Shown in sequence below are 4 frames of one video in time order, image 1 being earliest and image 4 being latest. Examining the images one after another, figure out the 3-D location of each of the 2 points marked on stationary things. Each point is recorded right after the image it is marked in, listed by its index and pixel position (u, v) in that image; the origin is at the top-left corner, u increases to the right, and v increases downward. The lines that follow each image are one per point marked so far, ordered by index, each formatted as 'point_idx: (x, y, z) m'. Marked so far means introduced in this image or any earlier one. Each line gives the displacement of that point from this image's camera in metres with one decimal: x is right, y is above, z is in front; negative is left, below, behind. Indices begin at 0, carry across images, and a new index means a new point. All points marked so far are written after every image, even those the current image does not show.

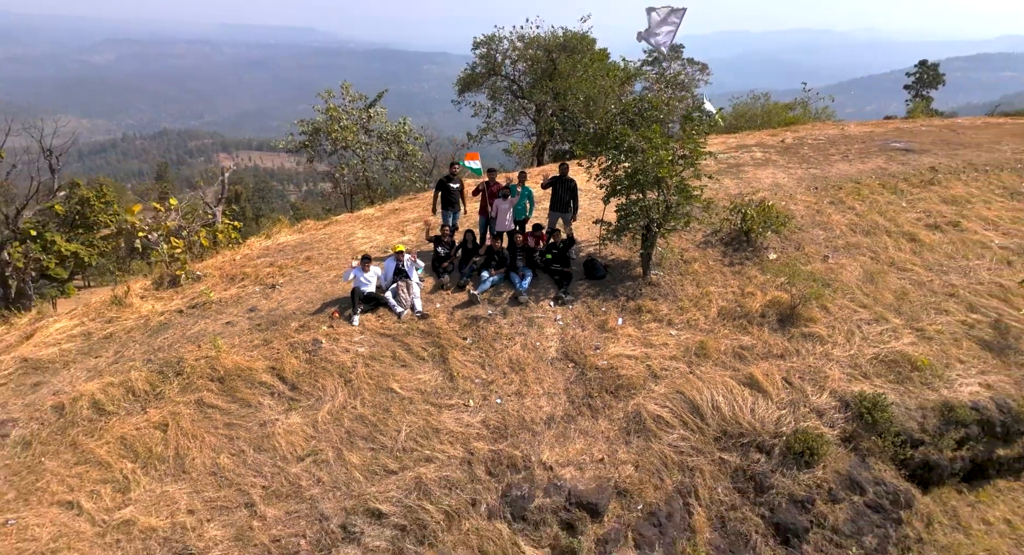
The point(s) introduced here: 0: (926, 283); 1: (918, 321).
0: (+4.8, 0.0, +6.5) m
1: (+4.4, -0.4, +6.1) m
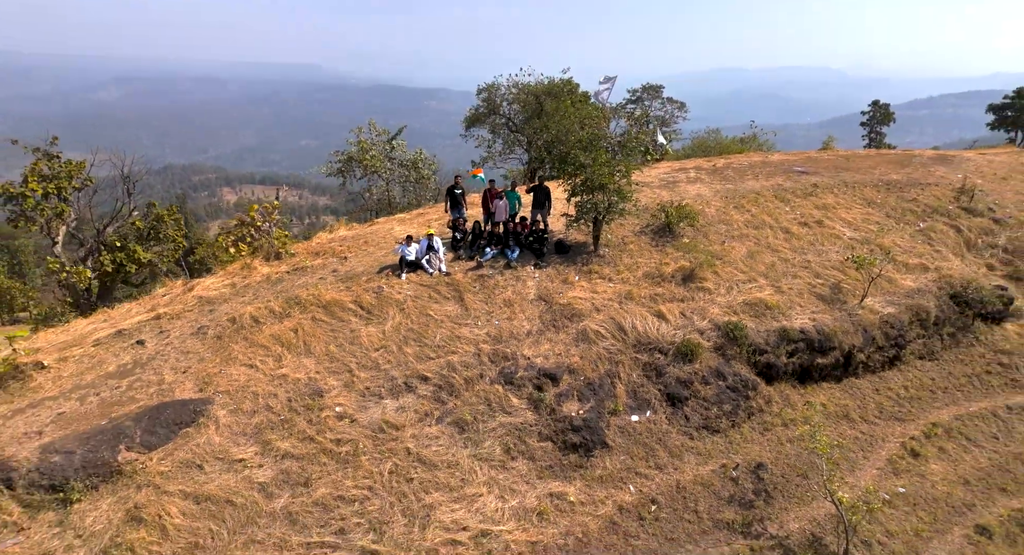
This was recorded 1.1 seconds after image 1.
0: (+4.7, +0.3, +9.5) m
1: (+4.3, 0.0, +9.0) m
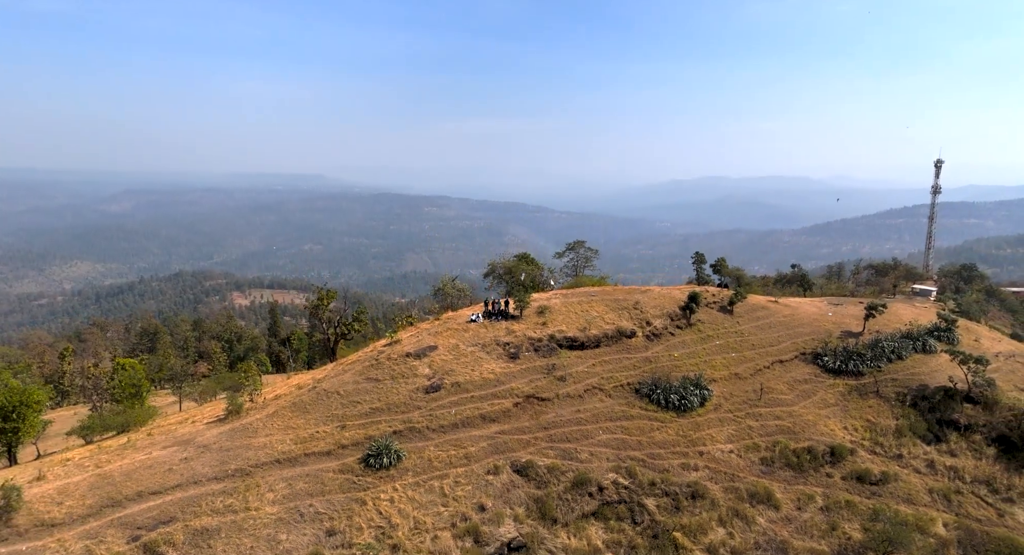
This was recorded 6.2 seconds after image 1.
0: (+3.9, -2.7, +35.0) m
1: (+3.5, -3.0, +34.5) m
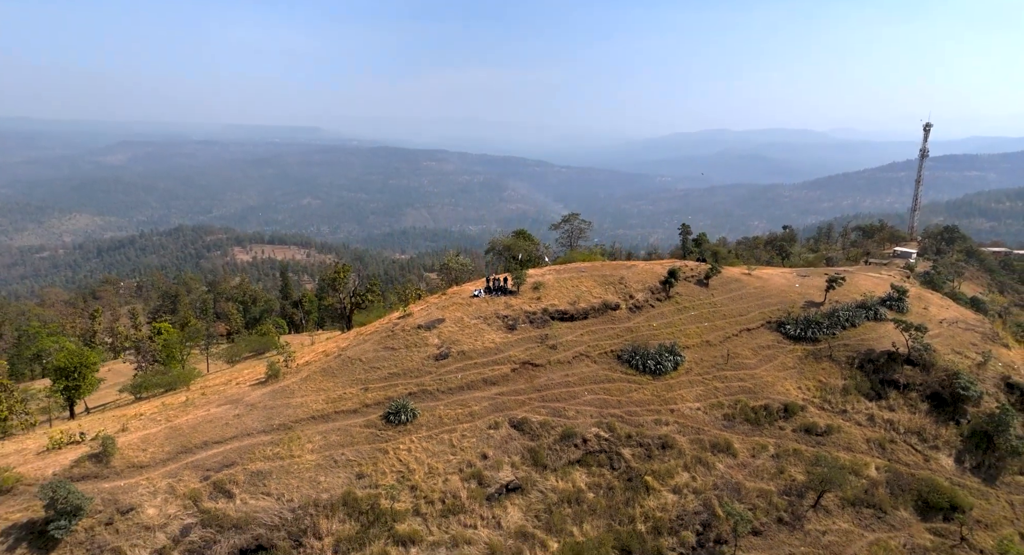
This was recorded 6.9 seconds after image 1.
0: (+3.8, -1.2, +39.4) m
1: (+3.3, -1.5, +38.8) m
